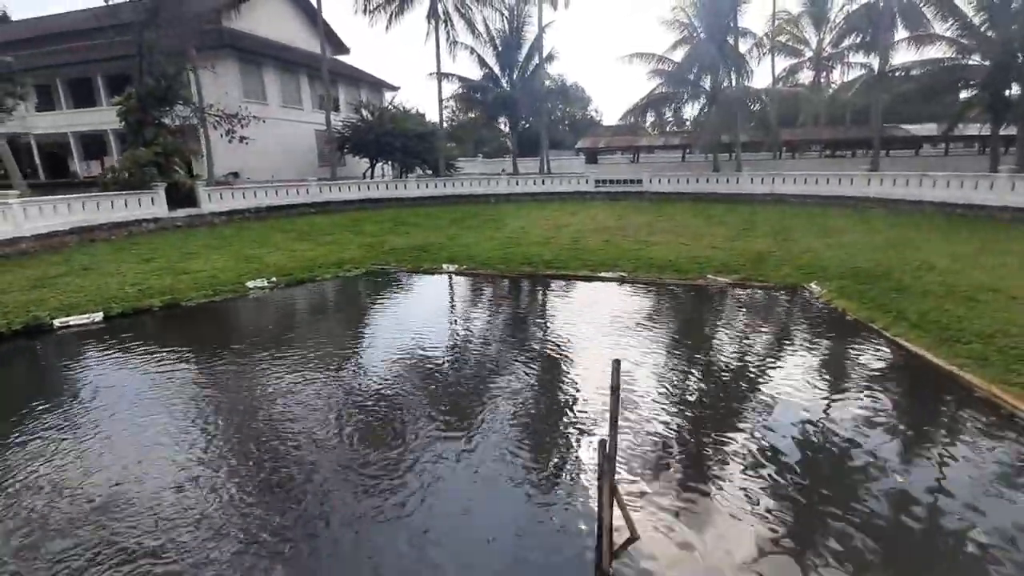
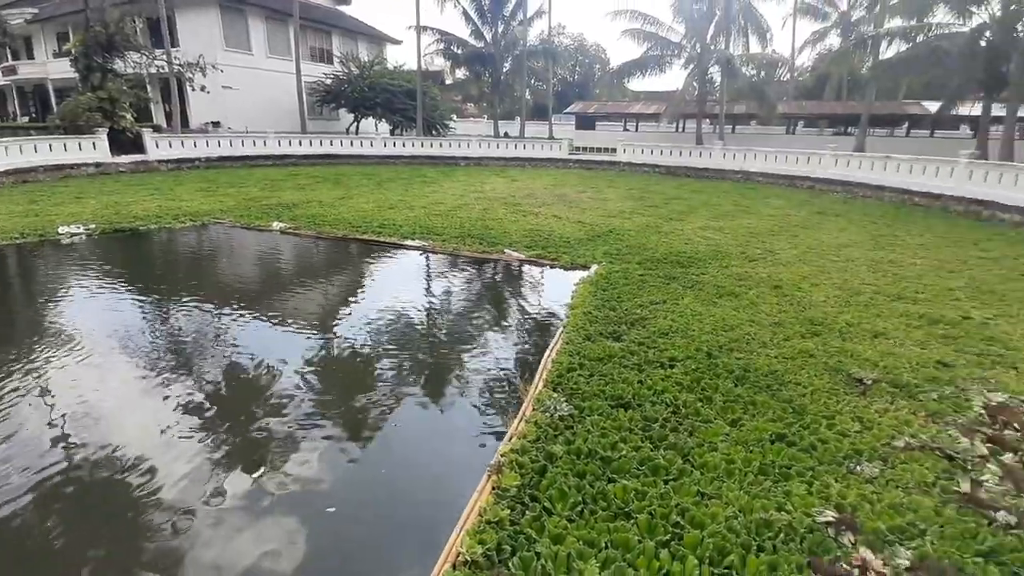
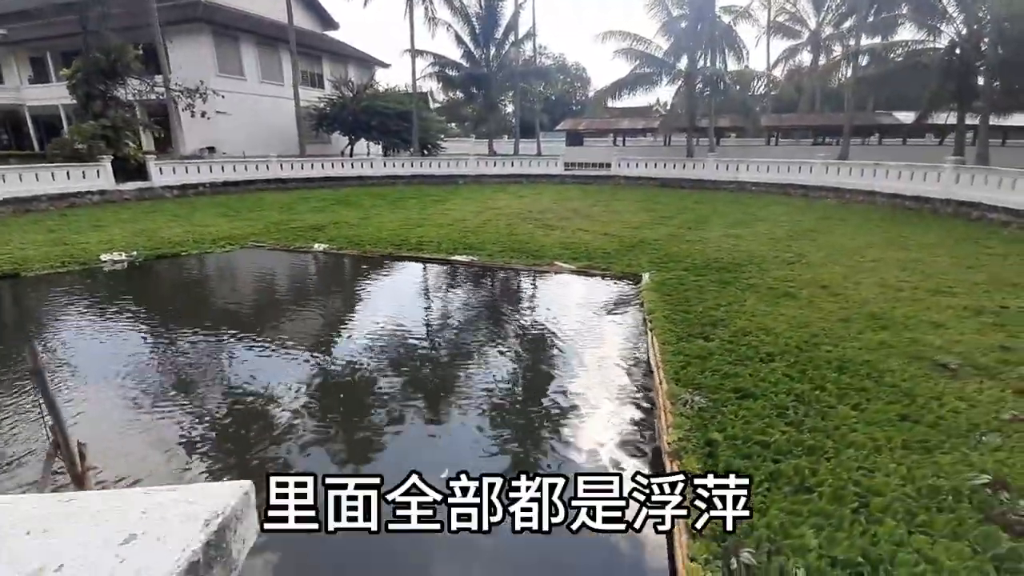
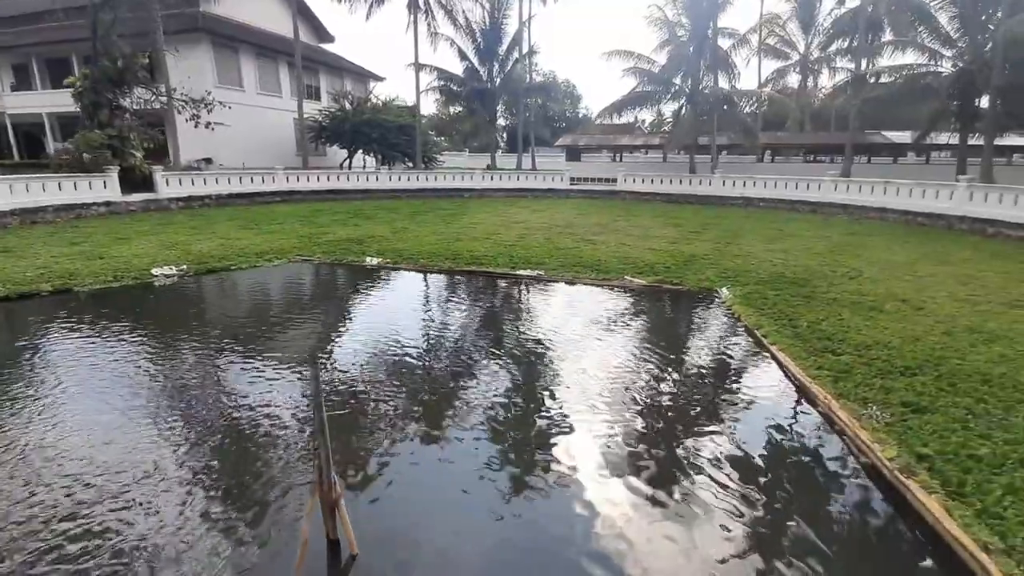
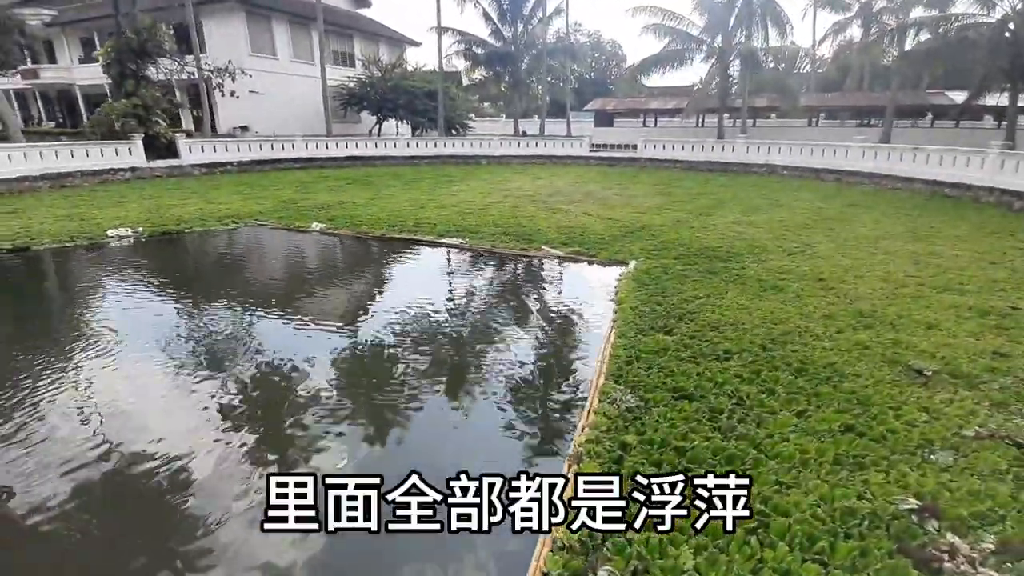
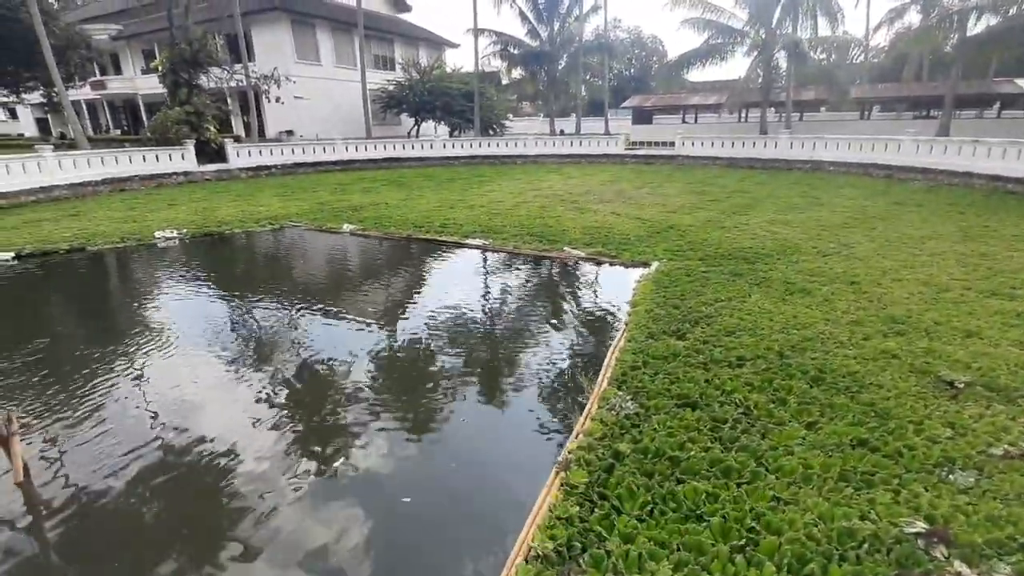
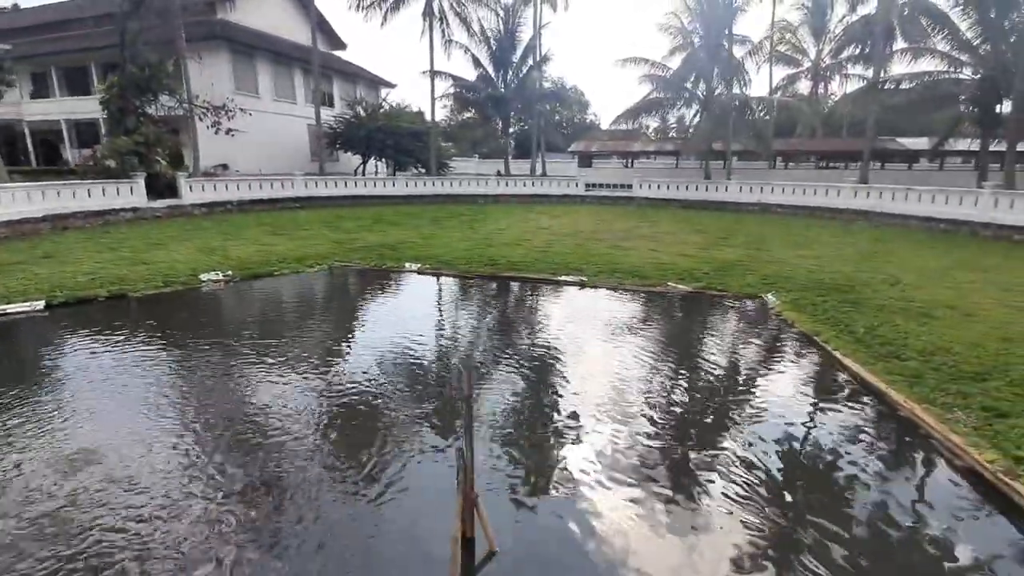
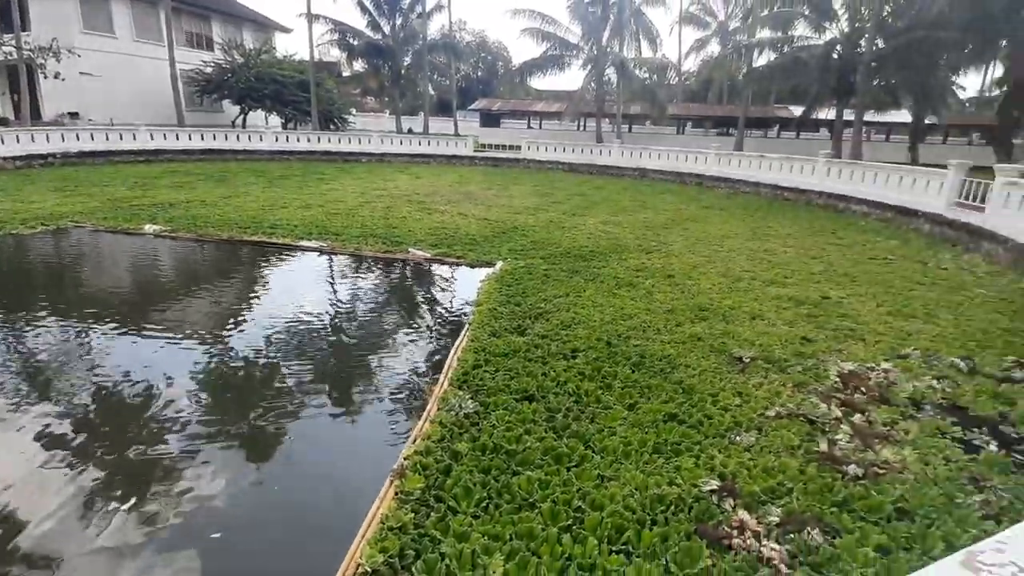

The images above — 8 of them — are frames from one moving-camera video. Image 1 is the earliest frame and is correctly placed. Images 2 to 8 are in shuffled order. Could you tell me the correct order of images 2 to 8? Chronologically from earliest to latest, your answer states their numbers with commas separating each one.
7, 4, 3, 5, 6, 2, 8
